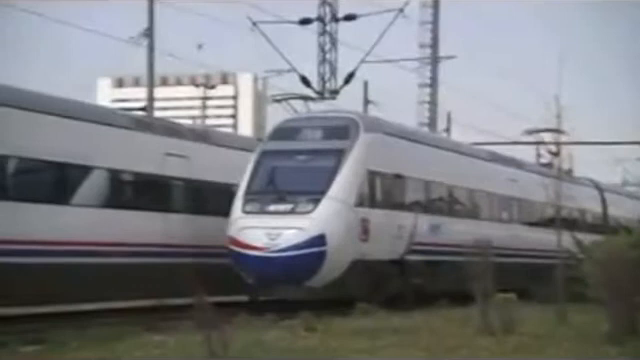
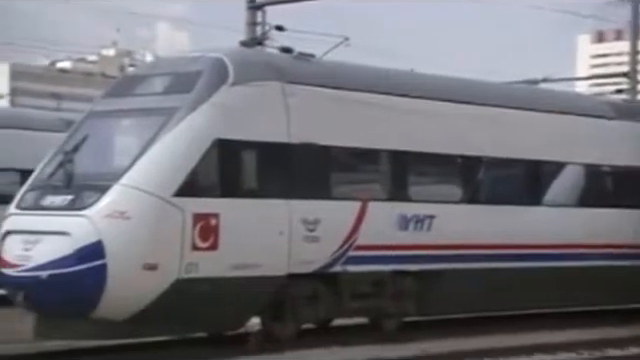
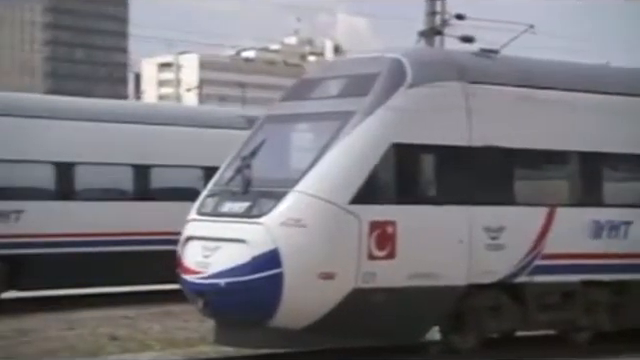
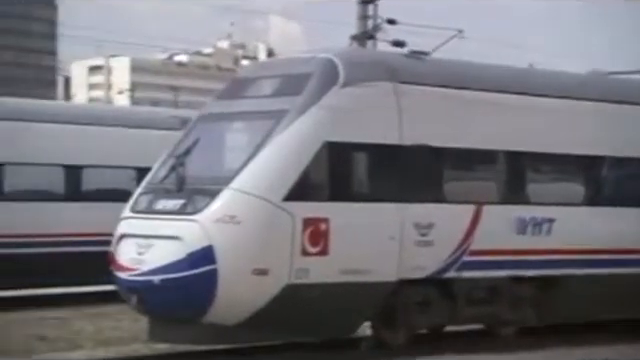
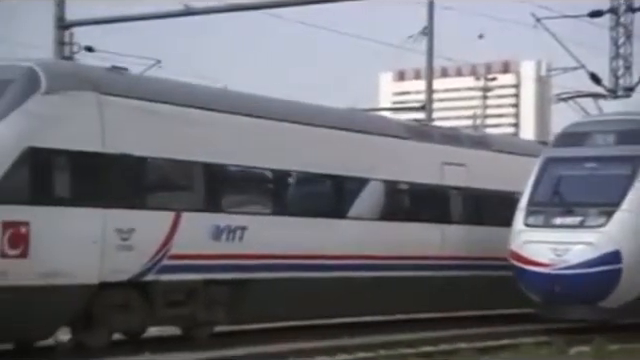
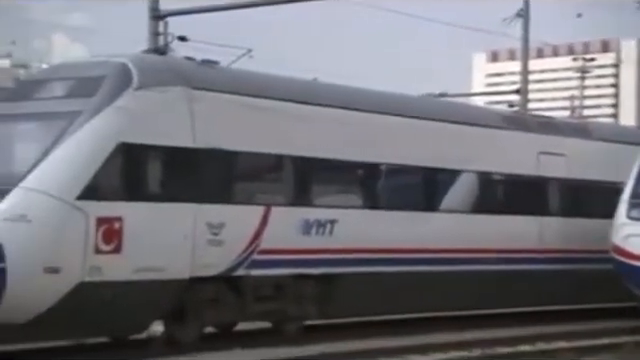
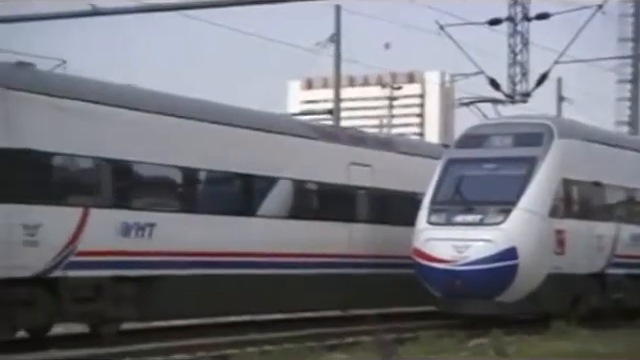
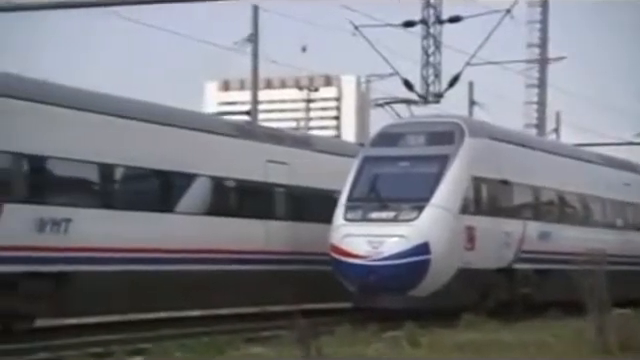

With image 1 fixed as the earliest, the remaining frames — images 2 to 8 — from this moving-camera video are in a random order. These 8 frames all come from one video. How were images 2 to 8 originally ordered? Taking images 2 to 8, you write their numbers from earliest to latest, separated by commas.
8, 7, 5, 6, 2, 4, 3
